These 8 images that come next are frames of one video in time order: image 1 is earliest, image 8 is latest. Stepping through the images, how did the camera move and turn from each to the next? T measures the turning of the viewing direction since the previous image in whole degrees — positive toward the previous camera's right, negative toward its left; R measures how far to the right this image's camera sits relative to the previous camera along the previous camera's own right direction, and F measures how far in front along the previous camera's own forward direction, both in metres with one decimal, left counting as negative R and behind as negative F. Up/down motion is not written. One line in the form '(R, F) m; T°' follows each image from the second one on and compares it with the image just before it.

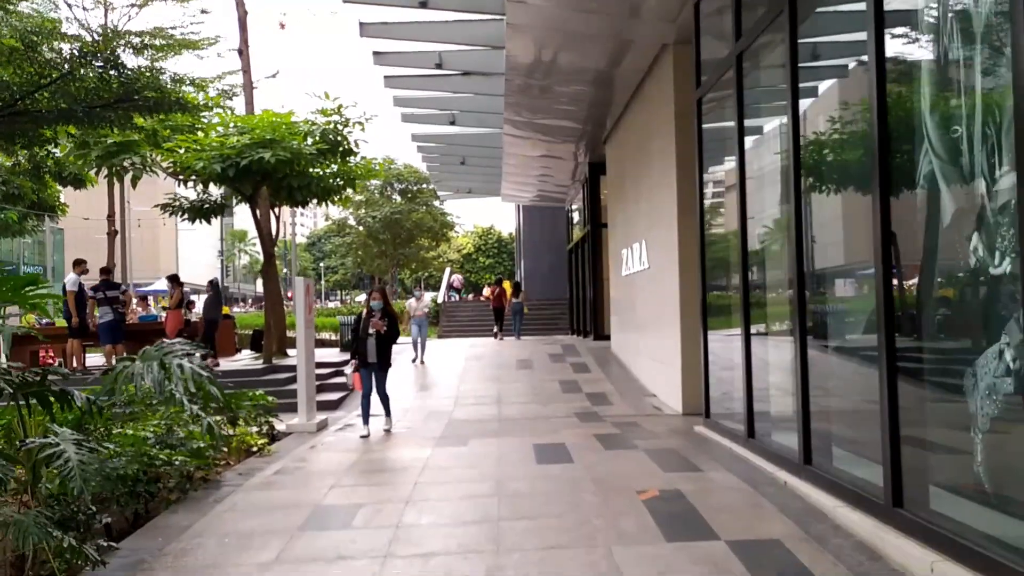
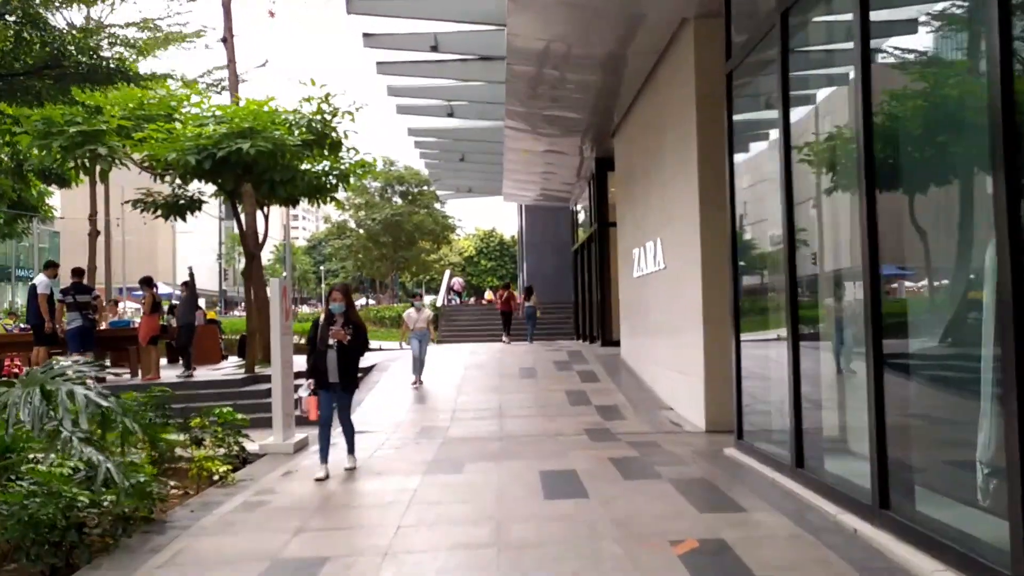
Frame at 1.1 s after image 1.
(0.0, +1.1) m; 0°
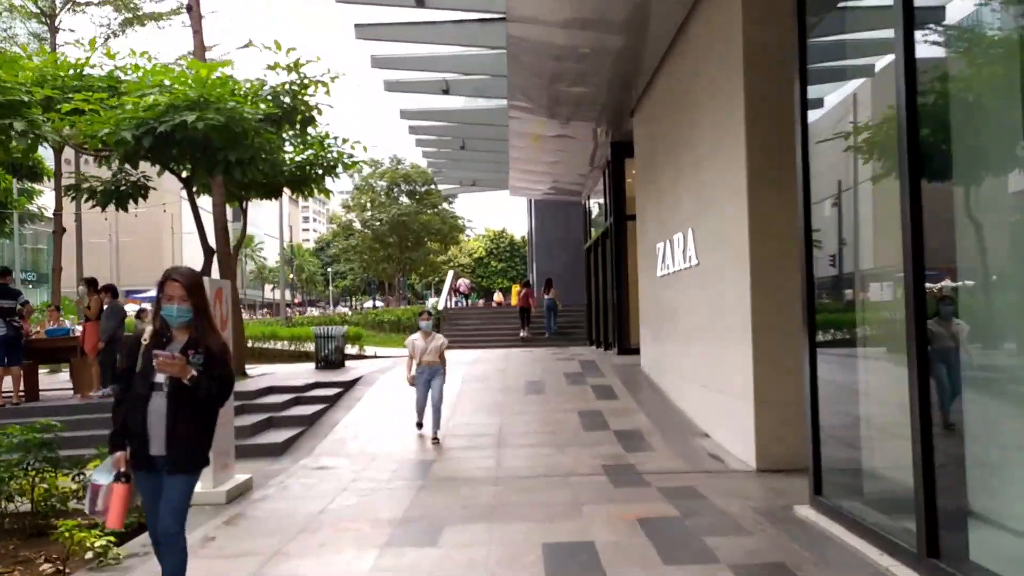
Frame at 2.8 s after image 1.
(+0.1, +2.0) m; -1°
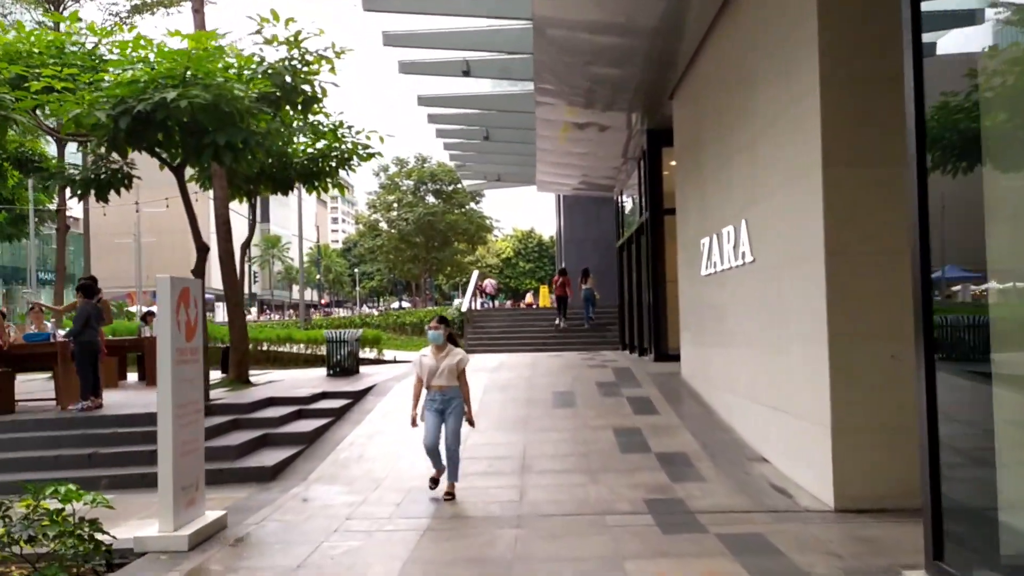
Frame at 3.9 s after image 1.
(0.0, +1.3) m; -2°
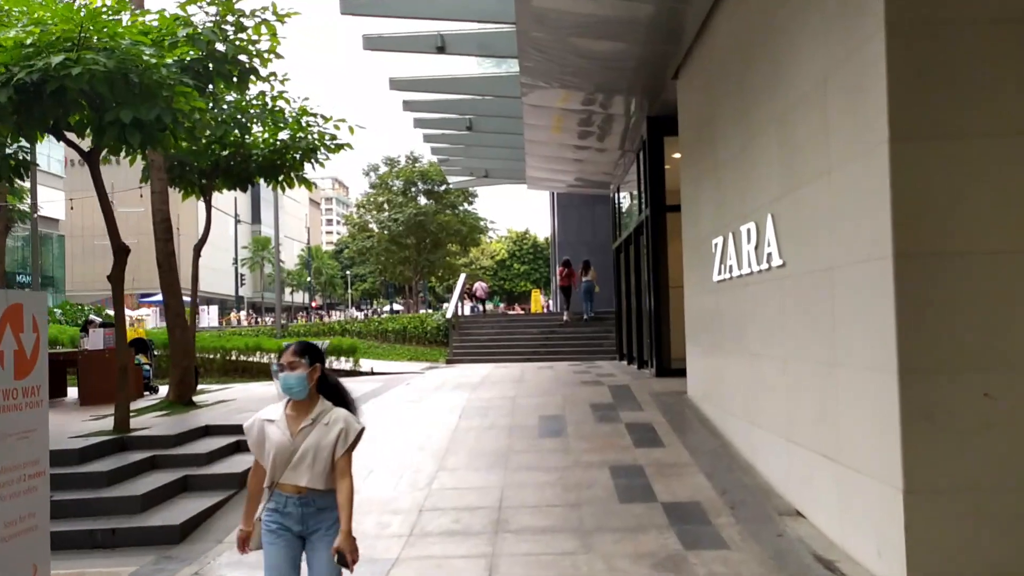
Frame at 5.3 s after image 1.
(+0.2, +1.7) m; 0°
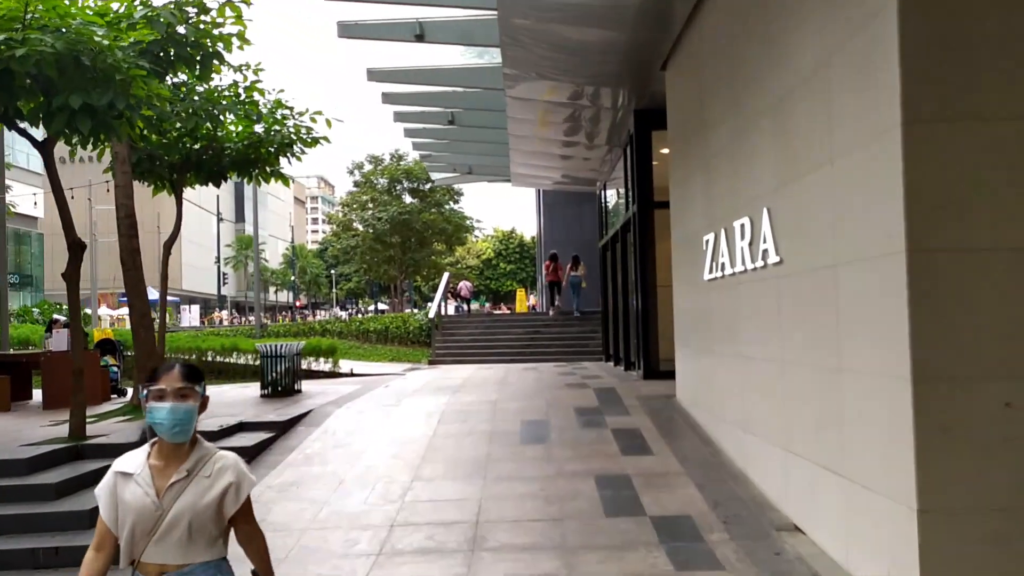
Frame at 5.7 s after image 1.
(+0.1, +0.5) m; +1°
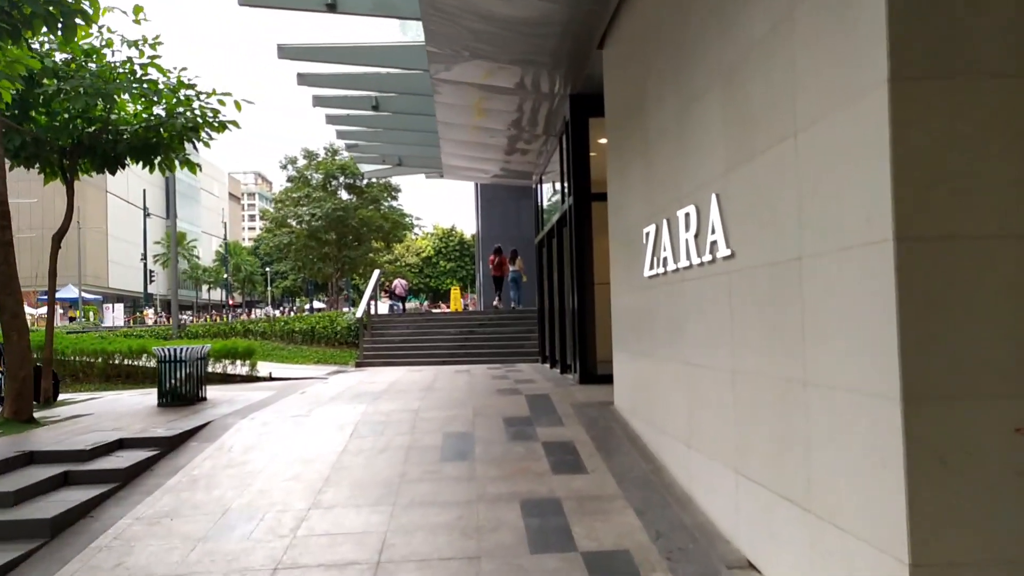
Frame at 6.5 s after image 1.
(+0.2, +1.0) m; +4°
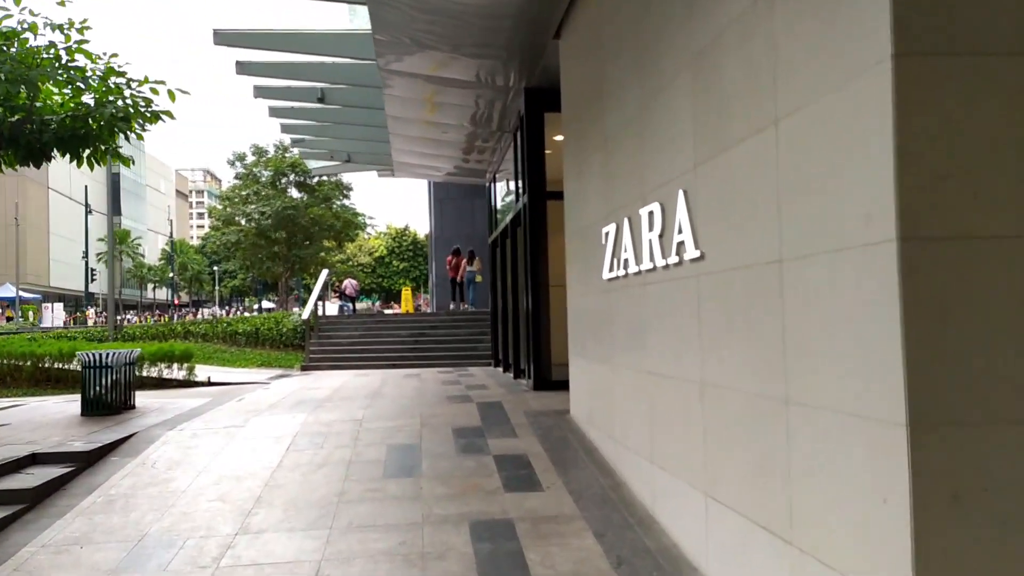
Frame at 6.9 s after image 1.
(0.0, +0.5) m; +3°
